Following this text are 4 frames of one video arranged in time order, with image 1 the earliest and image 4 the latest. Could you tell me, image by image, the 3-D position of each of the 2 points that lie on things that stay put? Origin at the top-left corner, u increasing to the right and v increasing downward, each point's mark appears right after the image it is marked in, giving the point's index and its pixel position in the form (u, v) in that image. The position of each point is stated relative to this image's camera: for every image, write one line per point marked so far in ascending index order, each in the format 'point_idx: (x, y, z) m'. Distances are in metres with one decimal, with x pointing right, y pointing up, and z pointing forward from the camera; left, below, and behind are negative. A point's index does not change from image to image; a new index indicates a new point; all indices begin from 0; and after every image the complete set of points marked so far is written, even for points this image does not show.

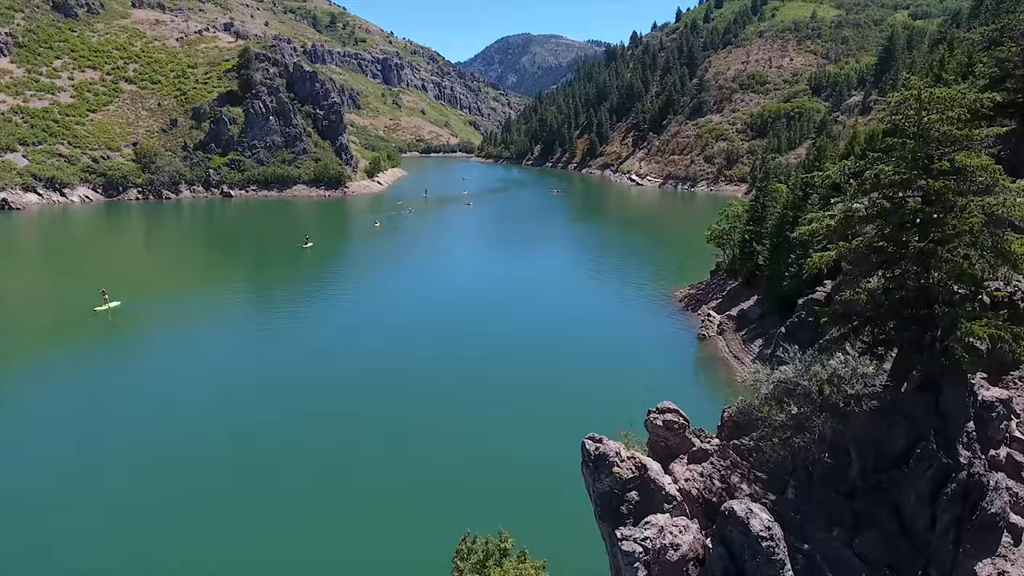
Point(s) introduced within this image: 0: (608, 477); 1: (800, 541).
0: (+2.7, -5.3, +18.3) m
1: (+7.9, -6.9, +18.5) m
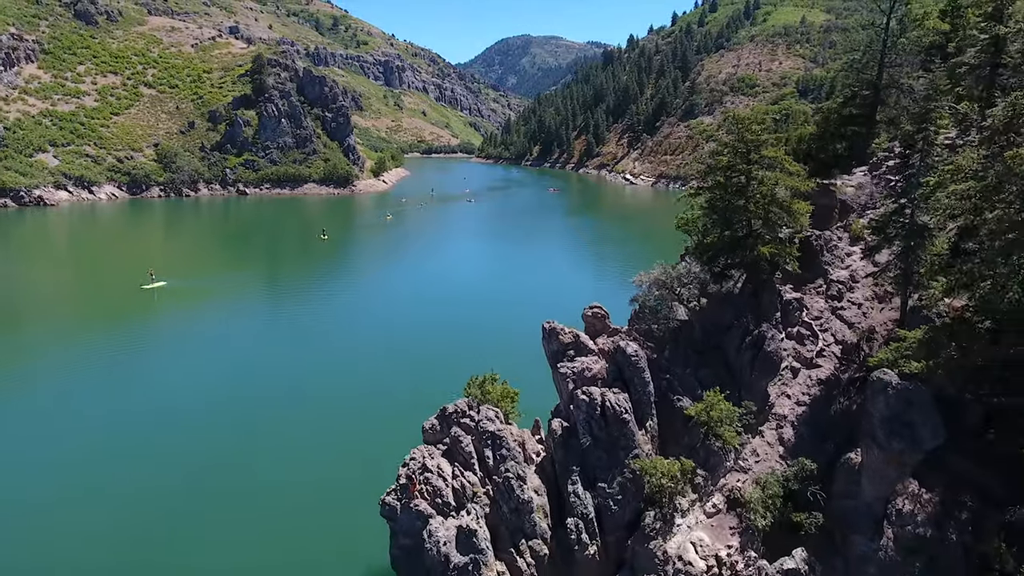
0: (+2.1, -2.5, +30.5) m
1: (+7.3, -4.1, +30.7) m
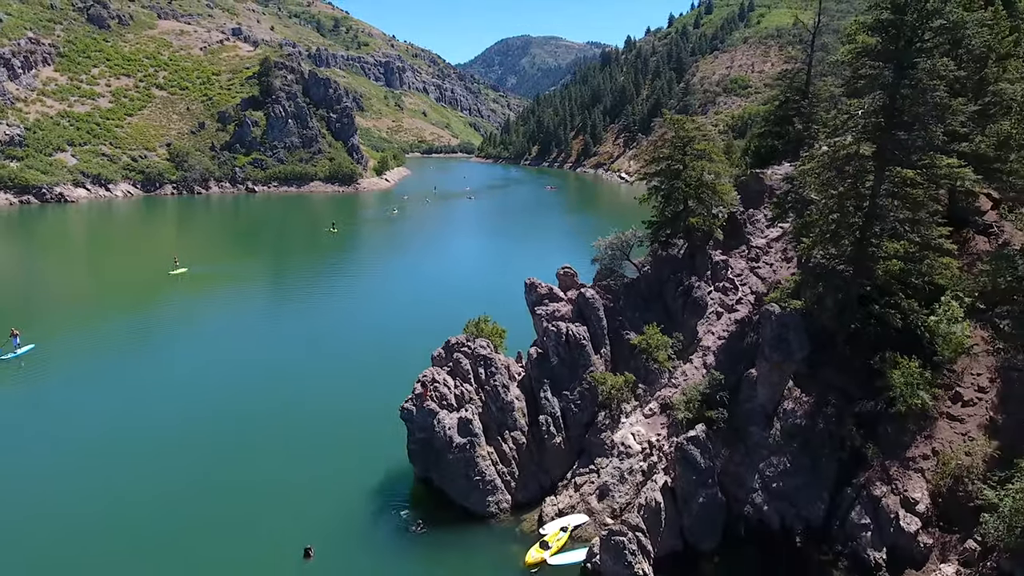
0: (+1.4, -0.3, +39.1) m
1: (+6.6, -1.9, +39.3) m
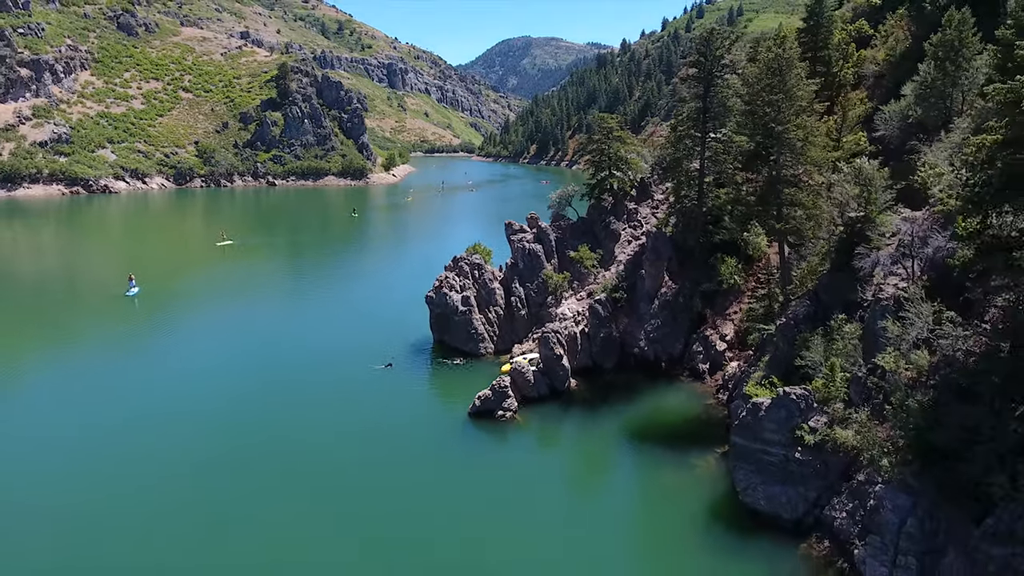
0: (-0.1, +5.6, +60.1) m
1: (+5.1, +4.0, +60.3) m
